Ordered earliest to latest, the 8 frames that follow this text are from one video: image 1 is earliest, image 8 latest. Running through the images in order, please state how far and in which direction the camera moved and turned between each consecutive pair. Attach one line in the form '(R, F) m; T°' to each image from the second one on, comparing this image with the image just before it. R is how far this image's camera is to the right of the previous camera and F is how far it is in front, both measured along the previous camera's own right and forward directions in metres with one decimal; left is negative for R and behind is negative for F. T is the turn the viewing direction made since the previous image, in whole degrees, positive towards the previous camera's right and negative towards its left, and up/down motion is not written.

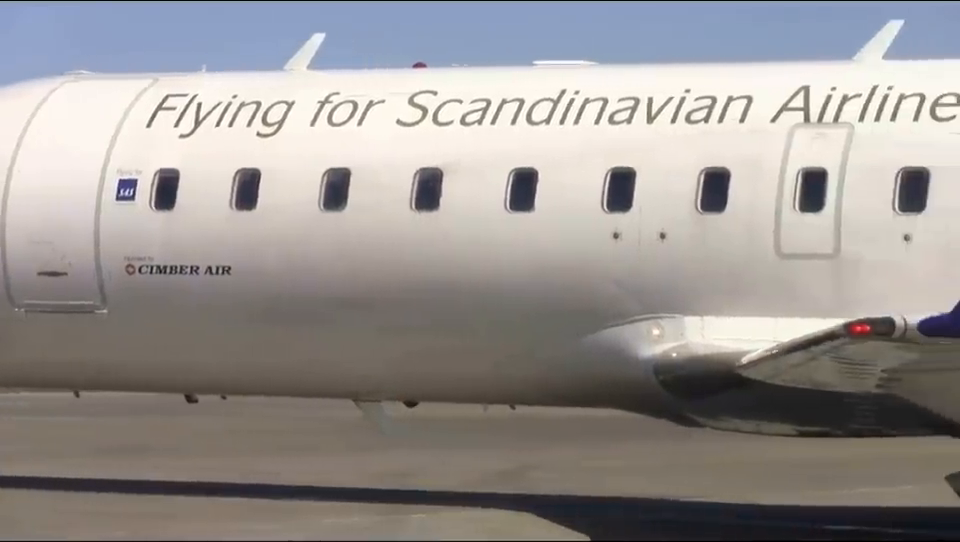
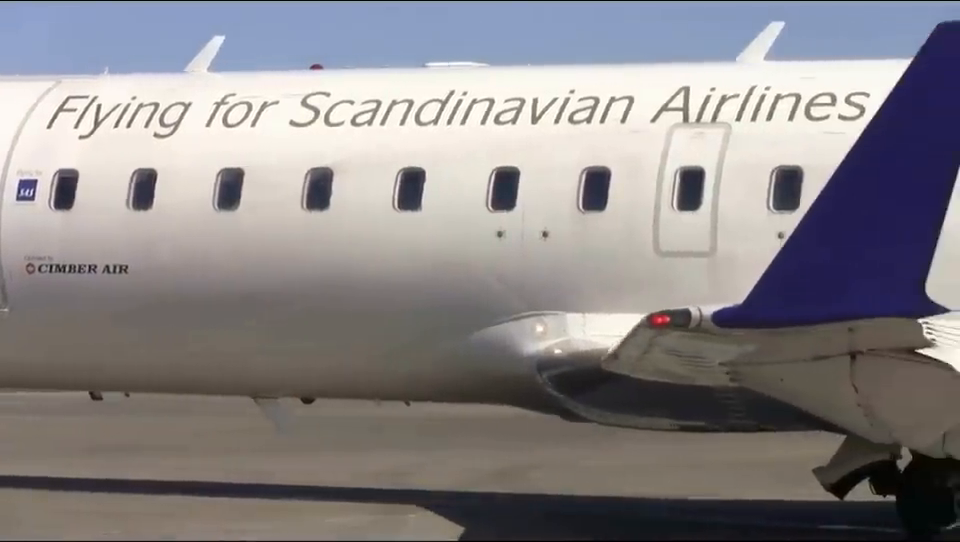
(+0.8, -0.2) m; 0°
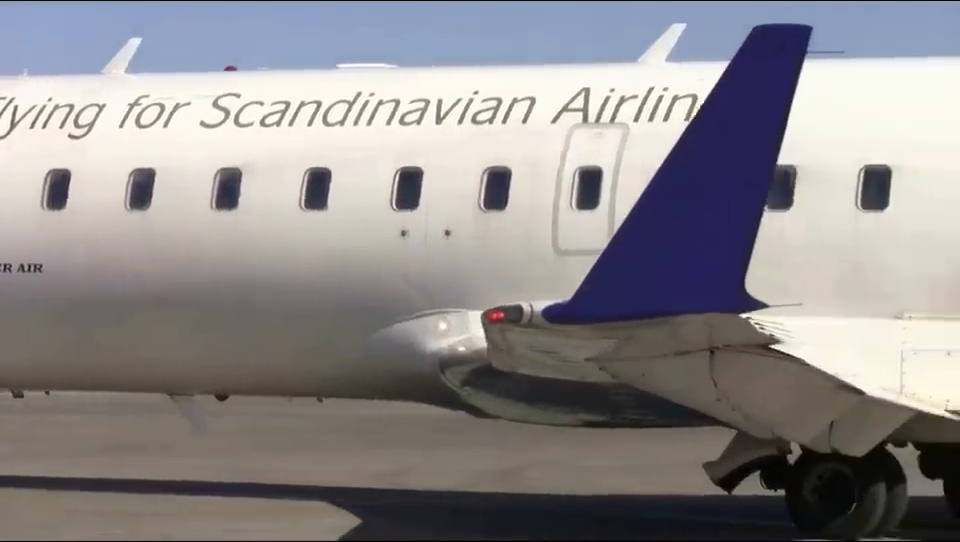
(+0.7, -0.2) m; 0°
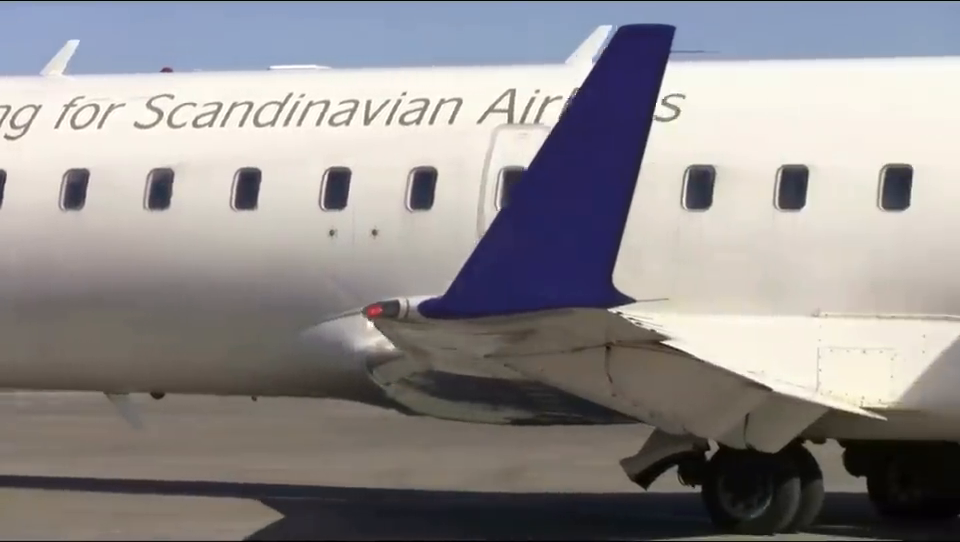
(+0.6, -0.2) m; 0°
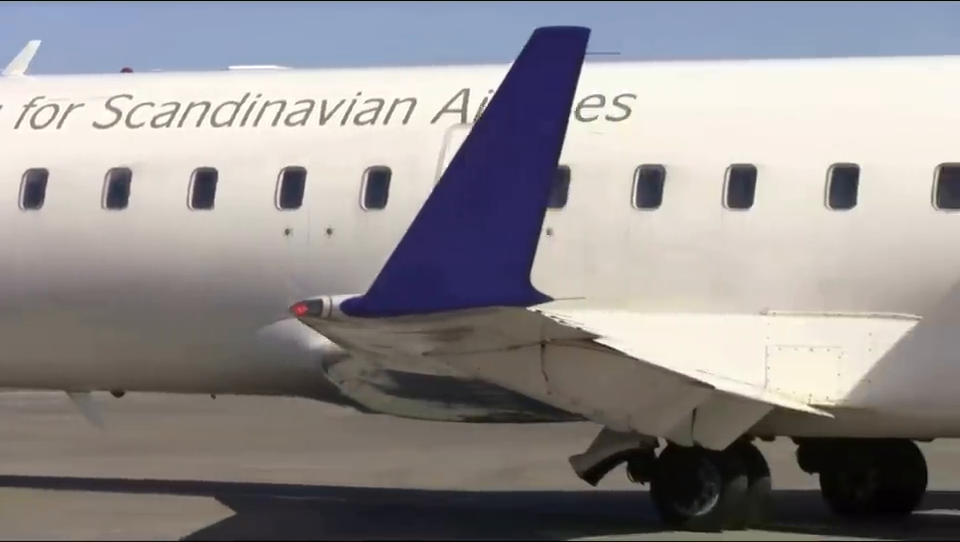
(+0.4, -0.1) m; 0°
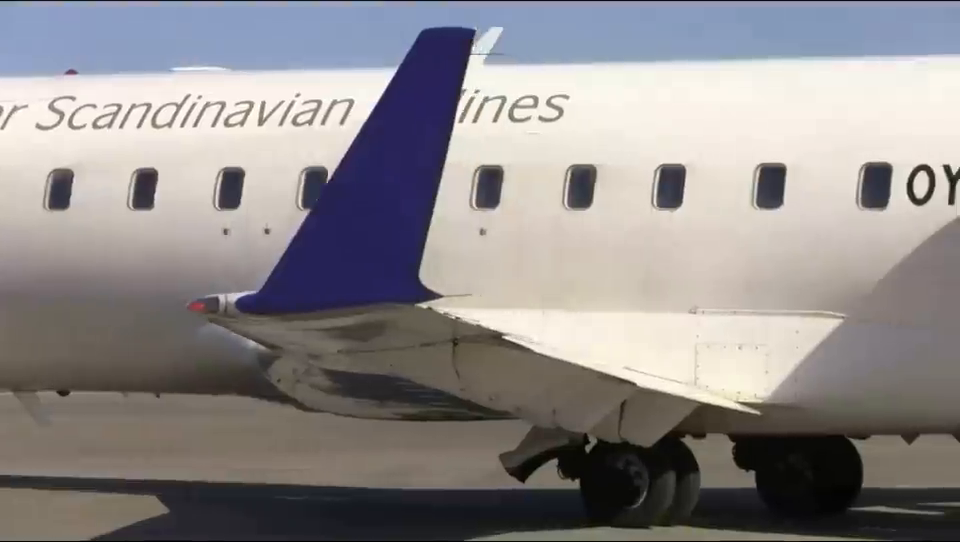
(+0.5, -0.1) m; 0°
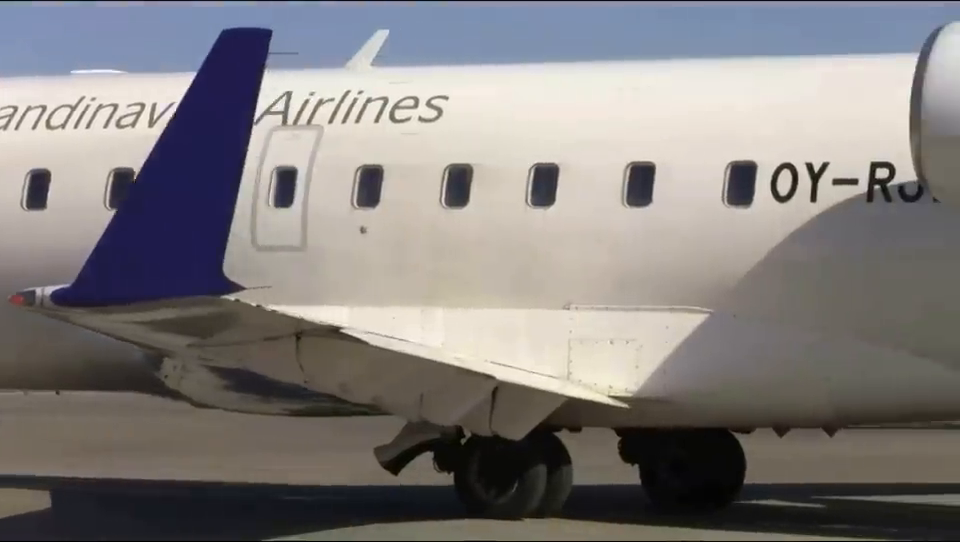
(+0.9, -0.2) m; 0°
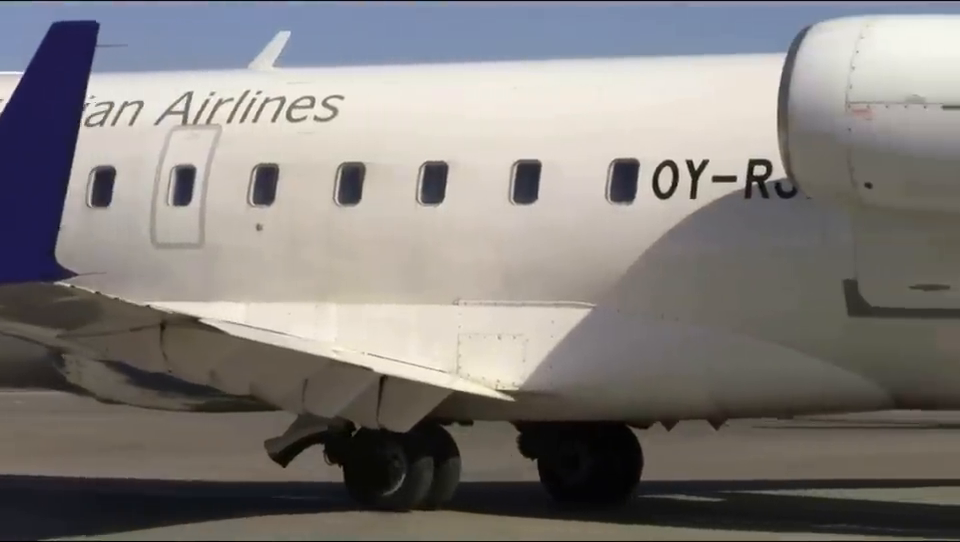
(+0.8, -0.2) m; 0°
